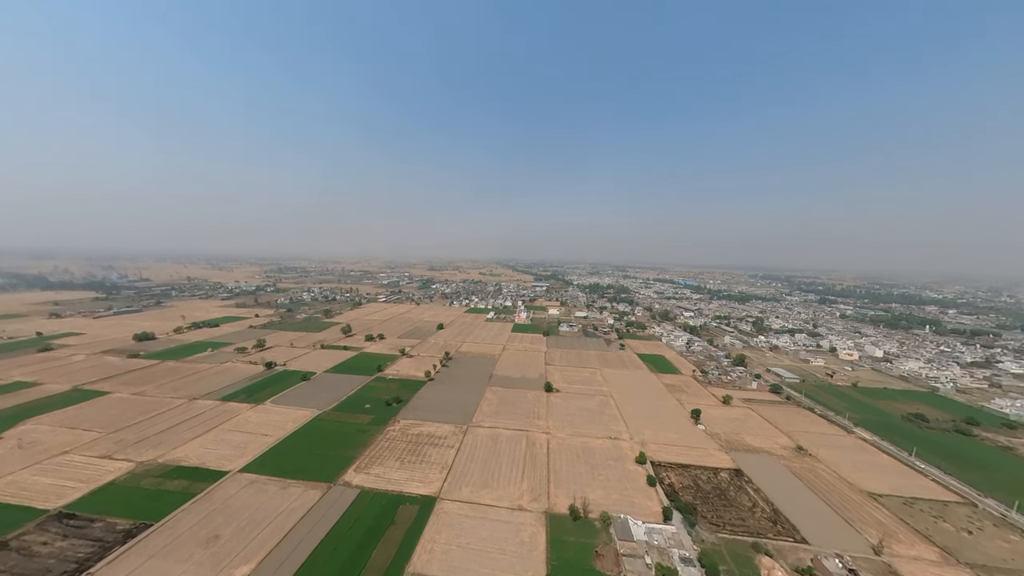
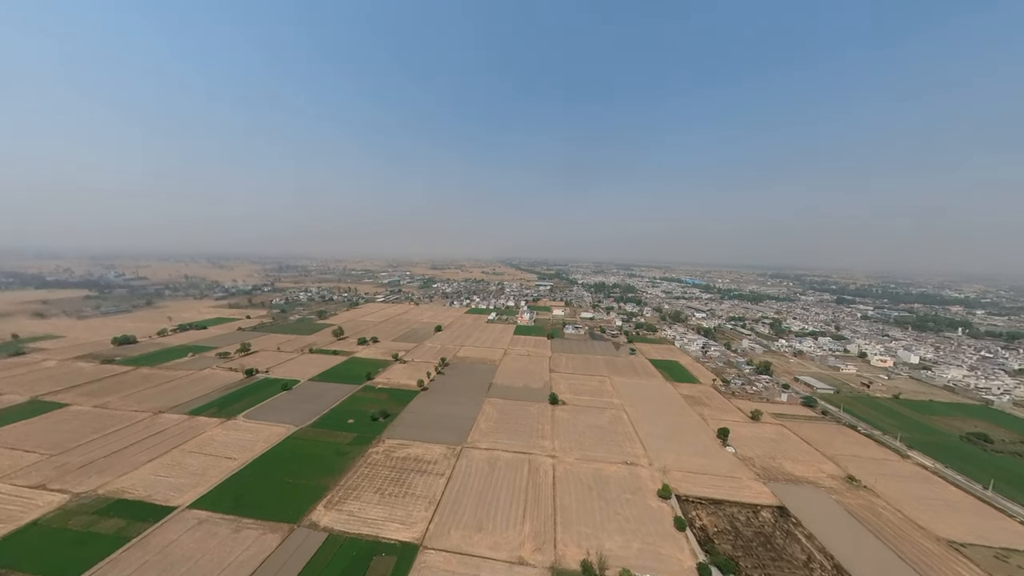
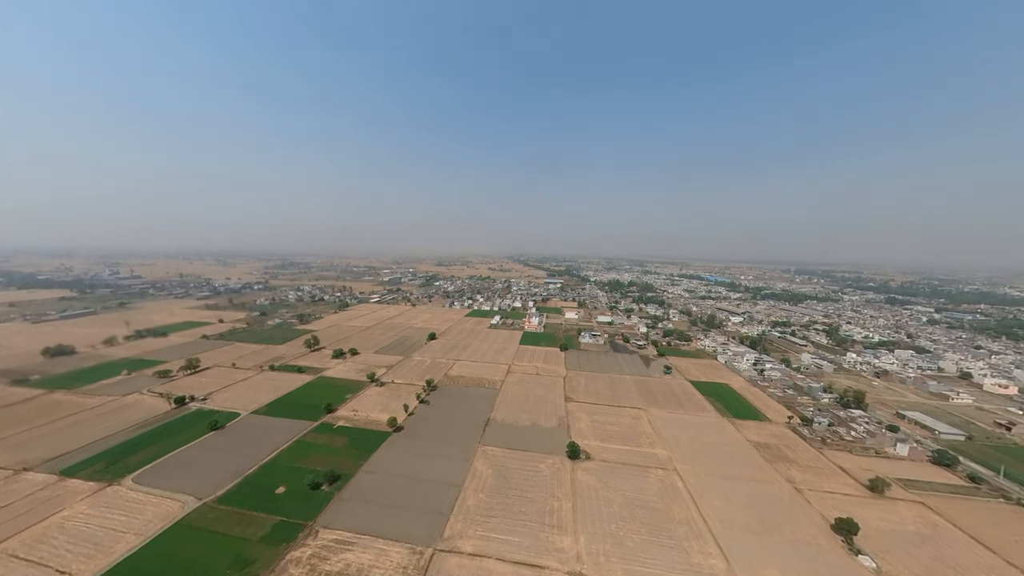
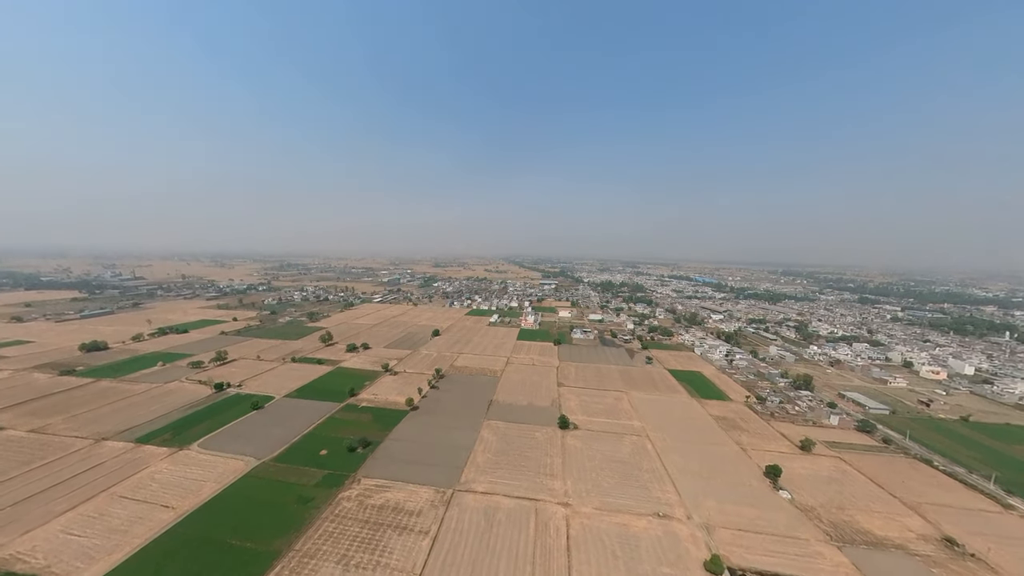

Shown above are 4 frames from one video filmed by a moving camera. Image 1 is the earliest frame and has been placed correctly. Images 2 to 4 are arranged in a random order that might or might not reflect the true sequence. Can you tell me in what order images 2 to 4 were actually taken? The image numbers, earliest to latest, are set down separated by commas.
2, 4, 3
